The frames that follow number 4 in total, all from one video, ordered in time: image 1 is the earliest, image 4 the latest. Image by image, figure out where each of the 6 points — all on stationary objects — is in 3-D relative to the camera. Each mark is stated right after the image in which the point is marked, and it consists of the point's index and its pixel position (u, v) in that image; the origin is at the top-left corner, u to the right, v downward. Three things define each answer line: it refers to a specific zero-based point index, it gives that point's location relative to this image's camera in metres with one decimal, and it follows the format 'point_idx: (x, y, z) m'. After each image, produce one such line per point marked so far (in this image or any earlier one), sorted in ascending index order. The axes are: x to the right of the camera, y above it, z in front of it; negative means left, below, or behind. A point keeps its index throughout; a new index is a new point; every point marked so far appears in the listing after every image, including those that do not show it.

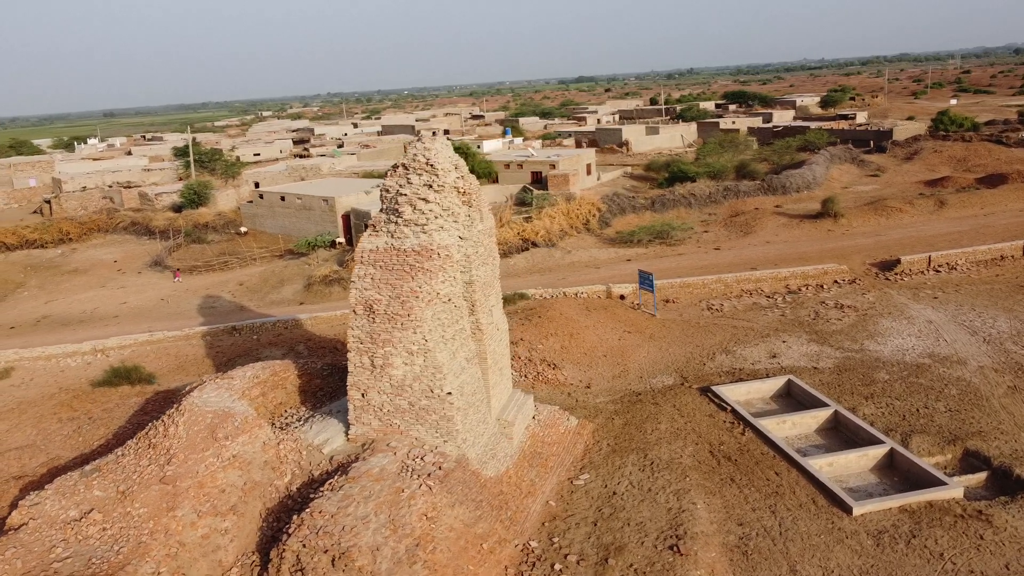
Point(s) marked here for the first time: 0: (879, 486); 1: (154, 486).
0: (+3.9, -2.1, +8.7) m
1: (-3.0, -1.7, +6.8) m
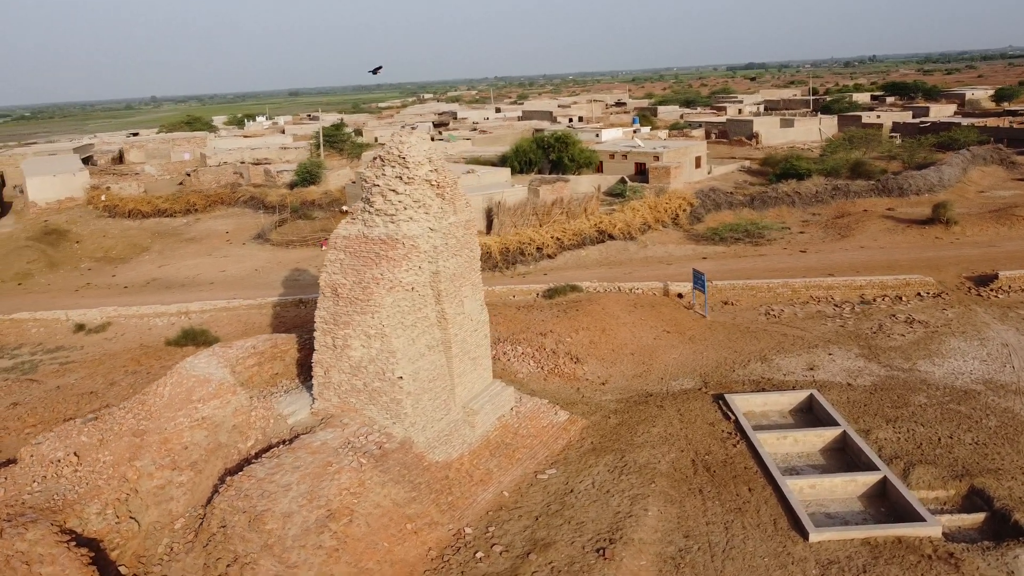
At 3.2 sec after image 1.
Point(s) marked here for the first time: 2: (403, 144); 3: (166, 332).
0: (+3.5, -2.3, +8.2) m
1: (-3.6, -1.4, +7.6) m
2: (-1.1, +1.4, +8.0) m
3: (-6.3, -0.8, +14.7) m
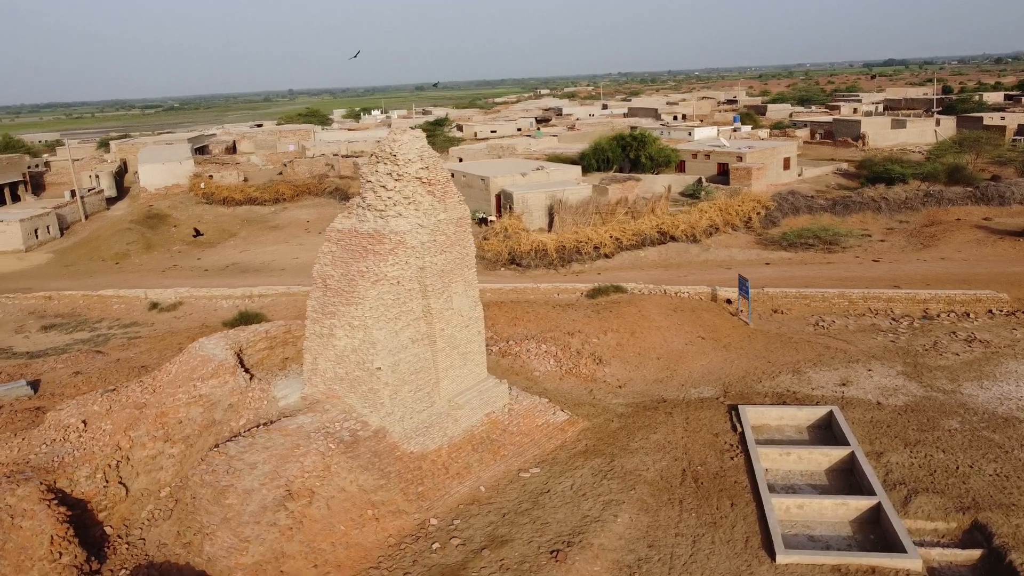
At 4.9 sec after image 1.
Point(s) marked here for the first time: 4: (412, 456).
0: (+3.2, -2.4, +7.8) m
1: (-3.9, -1.2, +8.2) m
2: (-1.2, +1.5, +8.2) m
3: (-5.5, -0.5, +15.6) m
4: (-1.0, -1.7, +8.2) m
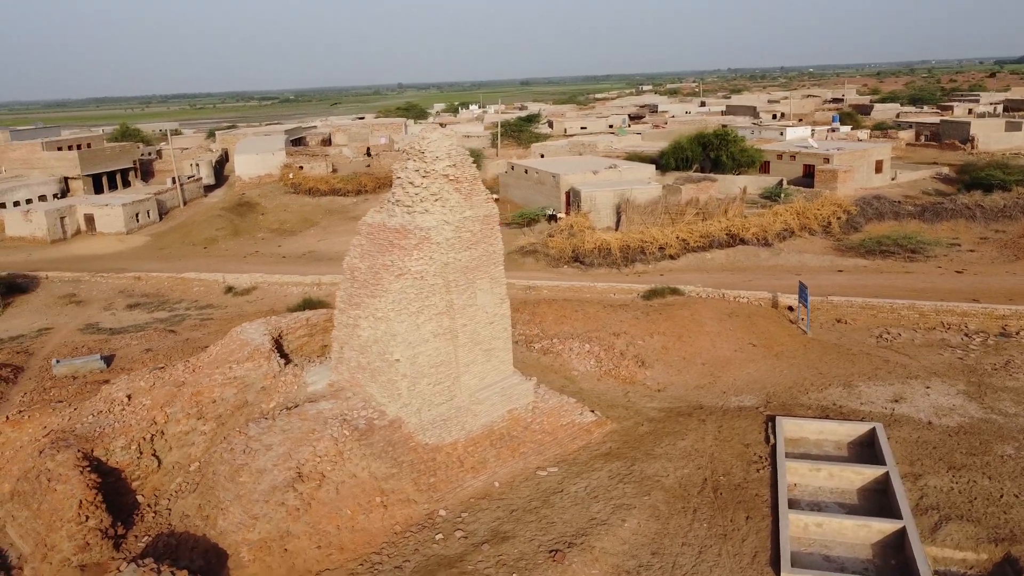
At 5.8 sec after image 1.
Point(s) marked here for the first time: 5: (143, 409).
0: (+3.2, -2.5, +7.5) m
1: (-3.7, -1.1, +8.7) m
2: (-0.9, +1.5, +8.4) m
3: (-4.3, -0.2, +16.2) m
4: (-0.9, -1.6, +8.4) m
5: (-3.9, -1.3, +8.5) m
